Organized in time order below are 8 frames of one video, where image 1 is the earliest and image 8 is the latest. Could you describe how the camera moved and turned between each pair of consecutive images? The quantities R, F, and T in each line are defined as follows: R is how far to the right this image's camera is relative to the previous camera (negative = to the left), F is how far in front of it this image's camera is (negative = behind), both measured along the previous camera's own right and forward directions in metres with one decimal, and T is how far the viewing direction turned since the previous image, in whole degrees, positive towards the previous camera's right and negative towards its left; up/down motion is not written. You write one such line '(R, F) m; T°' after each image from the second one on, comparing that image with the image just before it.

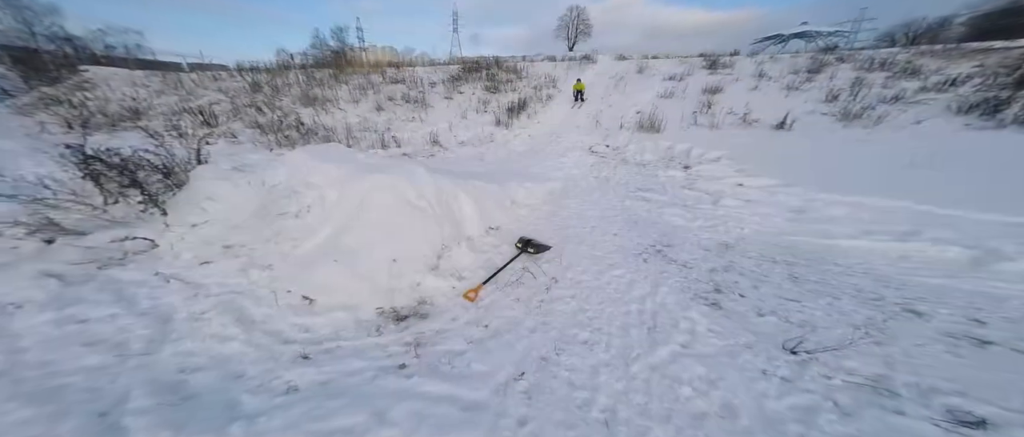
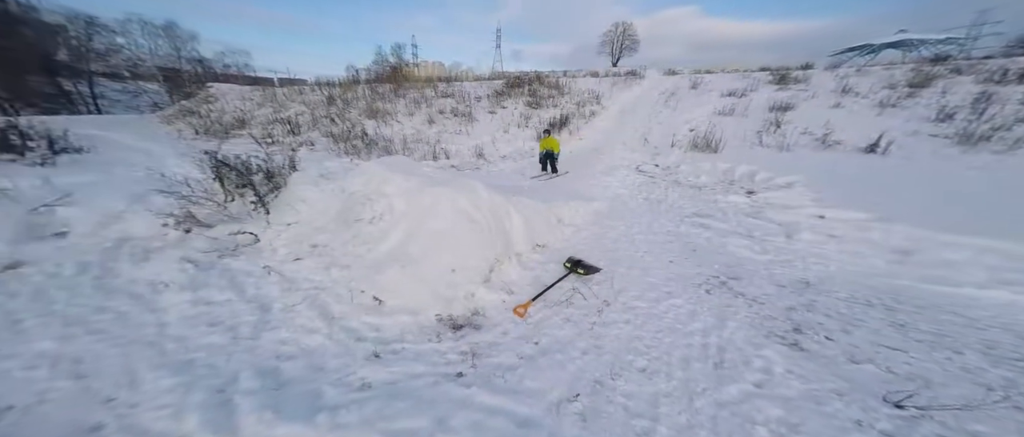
(-0.2, -0.2) m; -8°
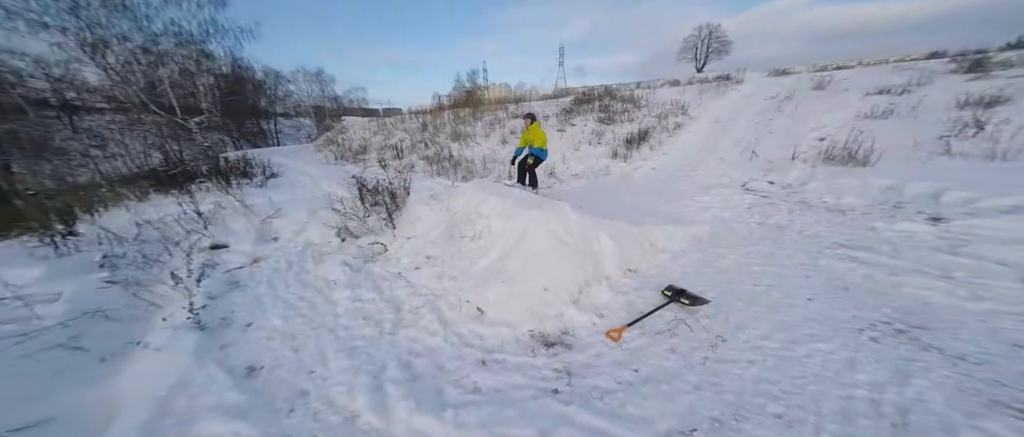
(-0.4, -0.3) m; -15°
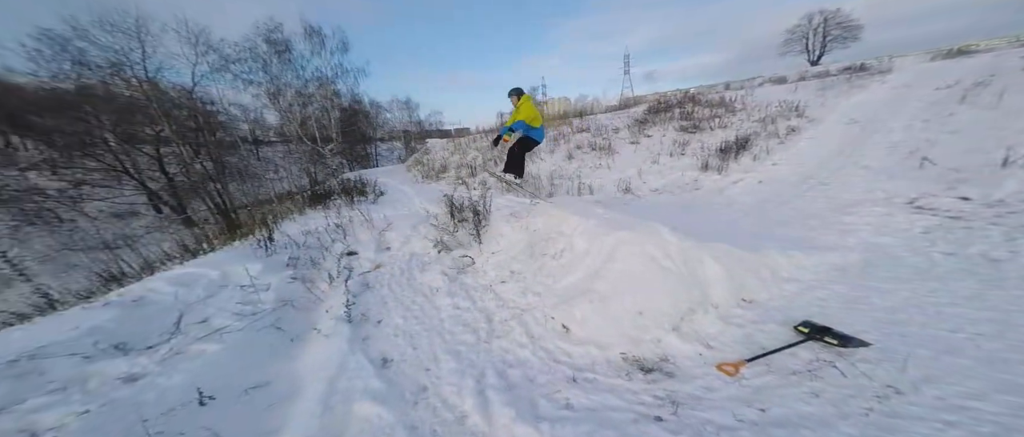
(-0.4, -0.2) m; -14°
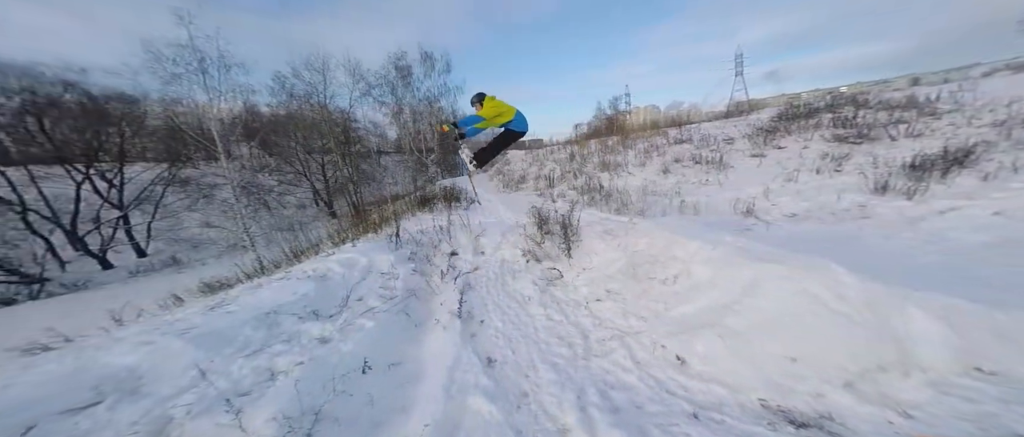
(-0.4, 0.0) m; -16°
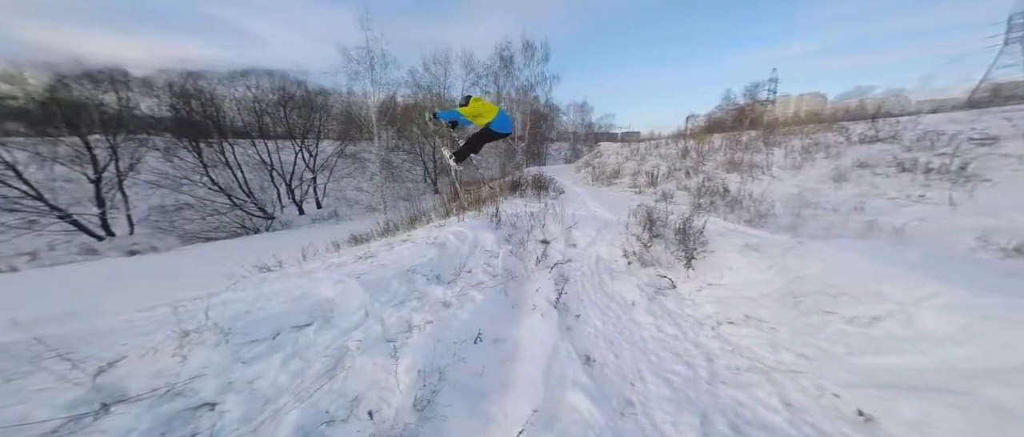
(-0.3, +0.1) m; -19°
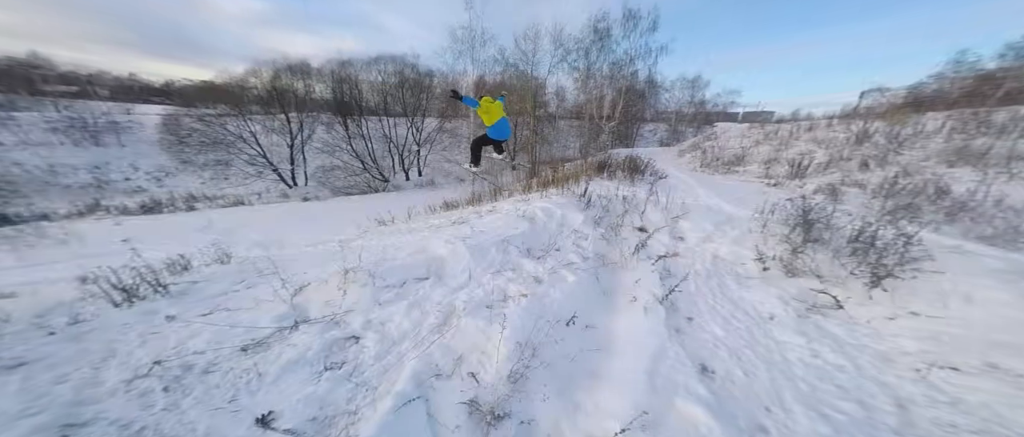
(-0.2, +0.1) m; -16°
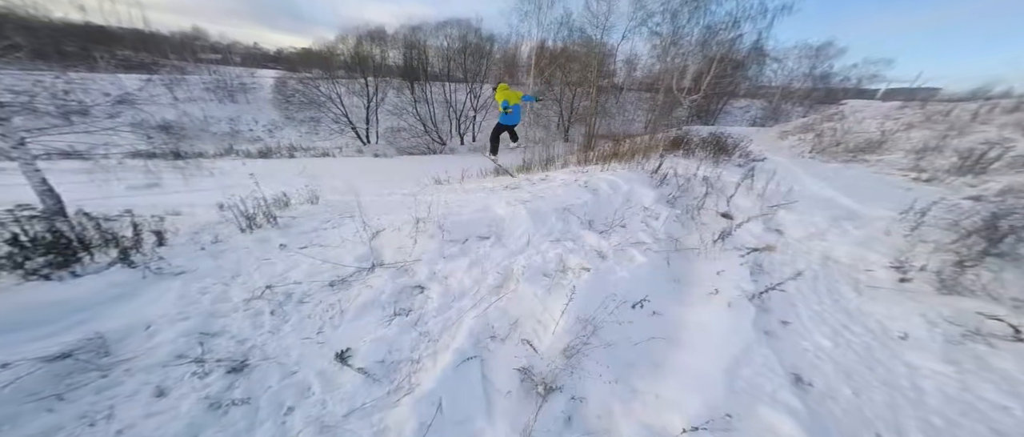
(-0.2, +0.2) m; -9°
